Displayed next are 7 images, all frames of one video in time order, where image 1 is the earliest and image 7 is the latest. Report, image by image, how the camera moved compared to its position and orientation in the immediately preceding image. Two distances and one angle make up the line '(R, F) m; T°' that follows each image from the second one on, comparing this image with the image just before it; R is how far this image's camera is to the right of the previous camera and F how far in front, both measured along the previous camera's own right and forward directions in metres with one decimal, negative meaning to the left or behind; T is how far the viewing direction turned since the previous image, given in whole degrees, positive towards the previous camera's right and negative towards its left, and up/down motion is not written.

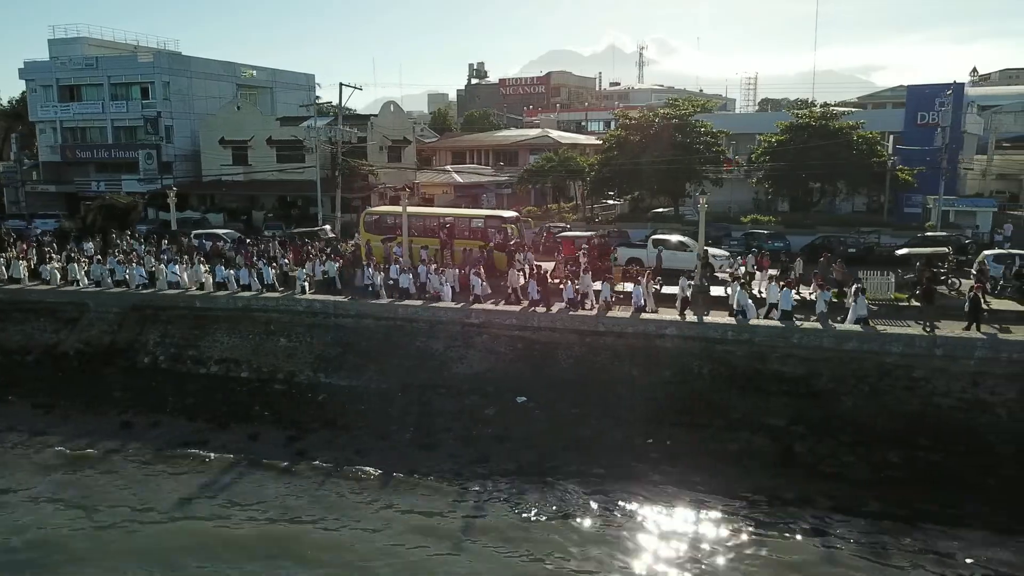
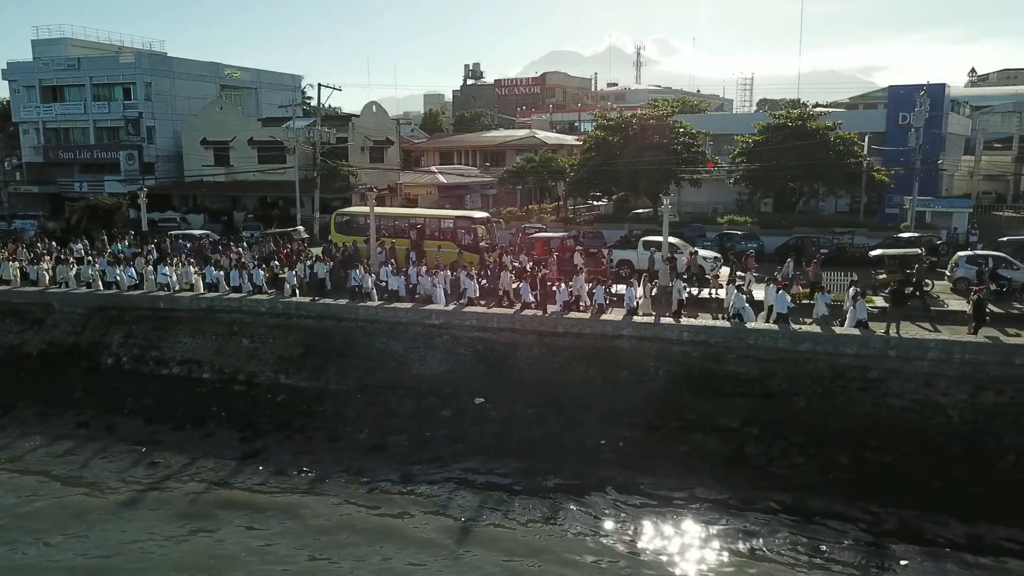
(+0.9, 0.0) m; 0°
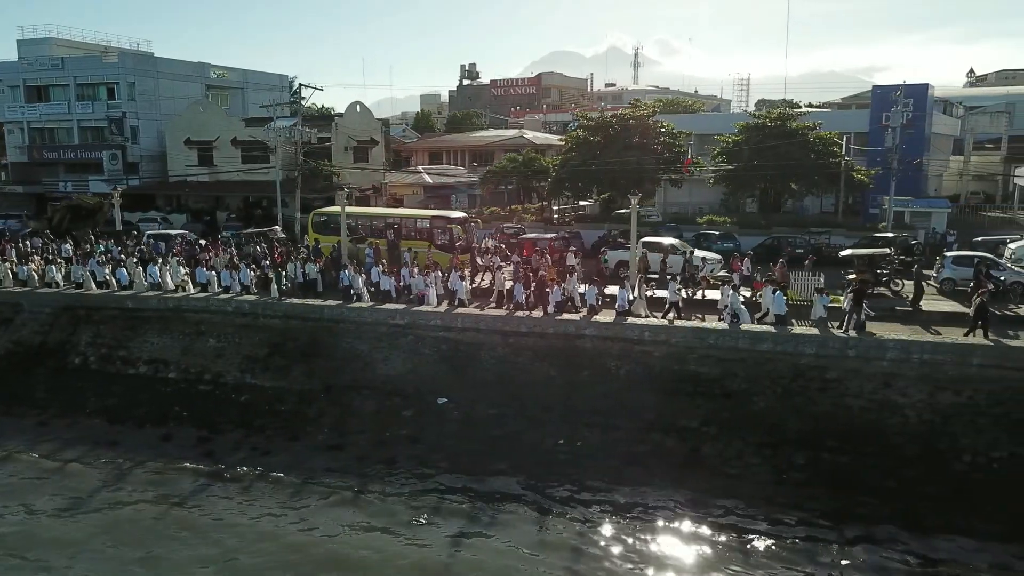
(+0.8, 0.0) m; 0°
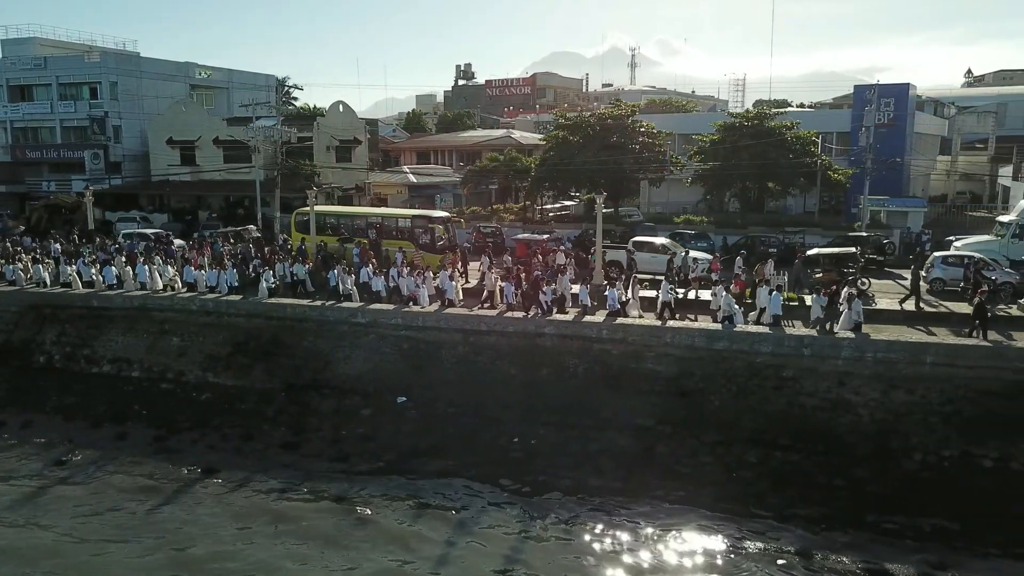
(+0.9, 0.0) m; 0°
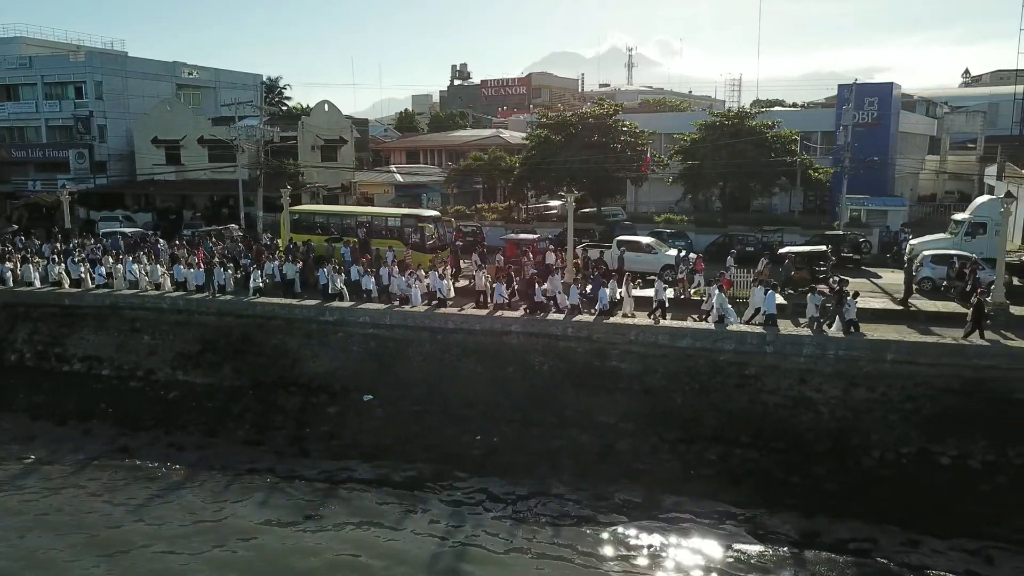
(+0.7, 0.0) m; 0°
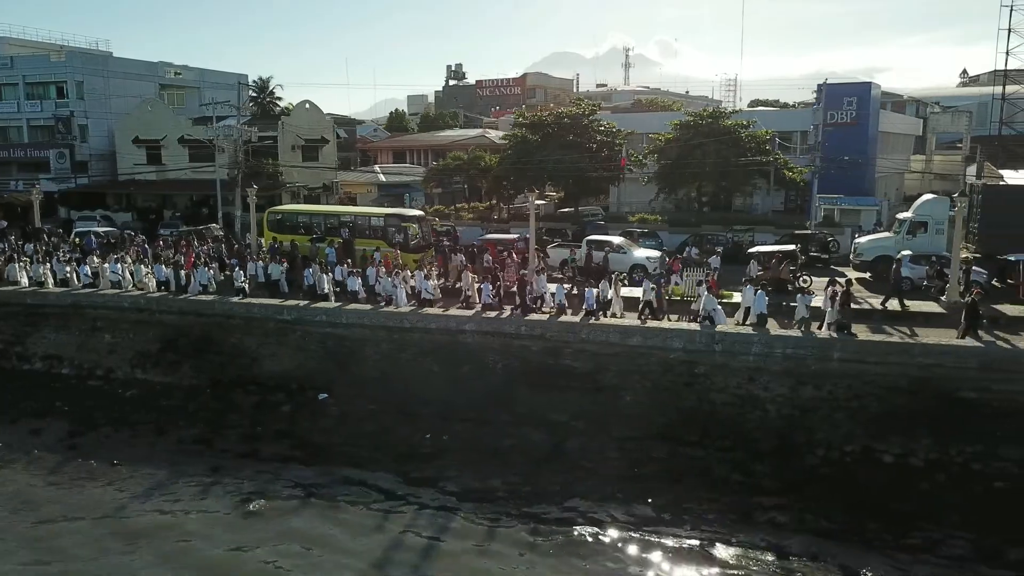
(+1.0, 0.0) m; 0°
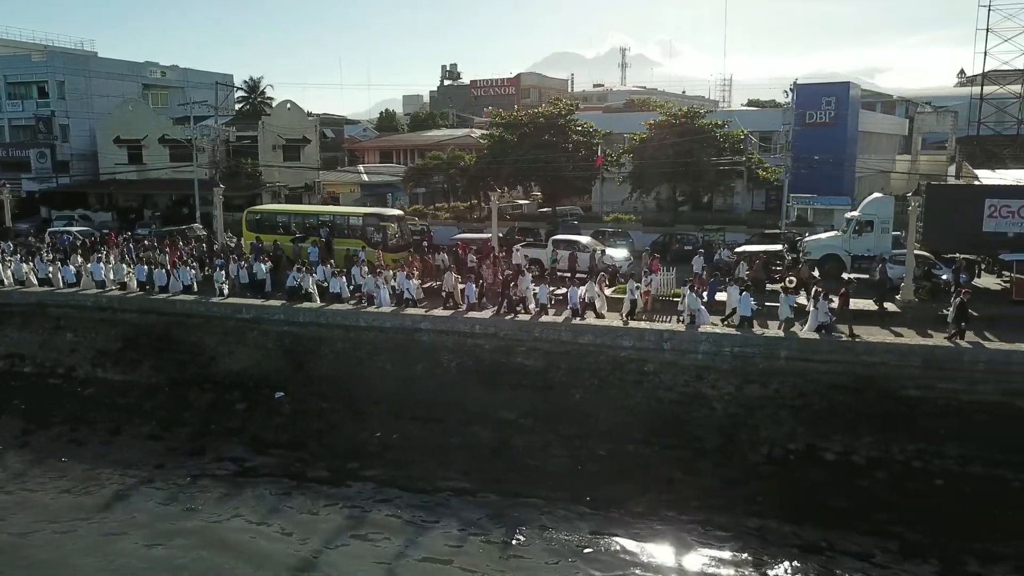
(+1.0, -0.1) m; 0°
